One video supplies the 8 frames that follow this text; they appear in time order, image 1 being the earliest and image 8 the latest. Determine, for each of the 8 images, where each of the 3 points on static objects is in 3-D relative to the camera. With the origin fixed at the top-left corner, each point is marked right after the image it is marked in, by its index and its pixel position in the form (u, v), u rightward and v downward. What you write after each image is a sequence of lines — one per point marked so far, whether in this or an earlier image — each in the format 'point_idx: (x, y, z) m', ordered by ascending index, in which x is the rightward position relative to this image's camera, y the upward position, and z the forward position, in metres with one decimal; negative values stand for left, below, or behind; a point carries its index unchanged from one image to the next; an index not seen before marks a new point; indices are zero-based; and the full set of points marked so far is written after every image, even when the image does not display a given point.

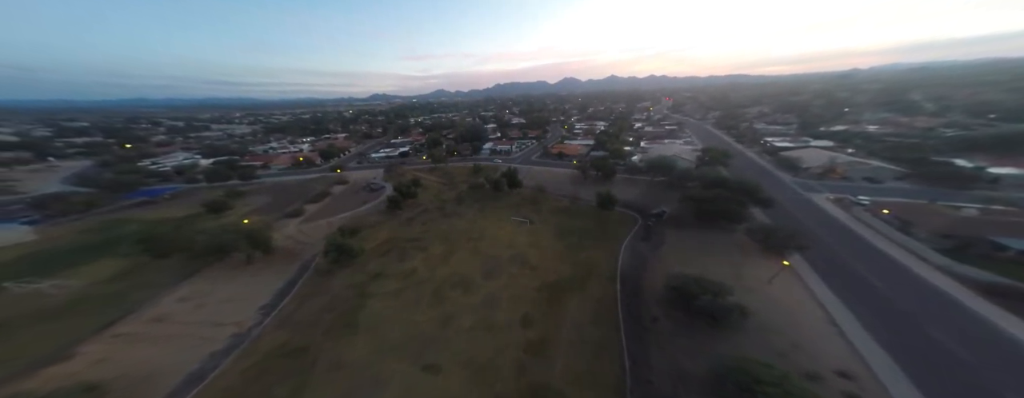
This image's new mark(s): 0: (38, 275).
0: (-19.5, -3.3, +9.7) m
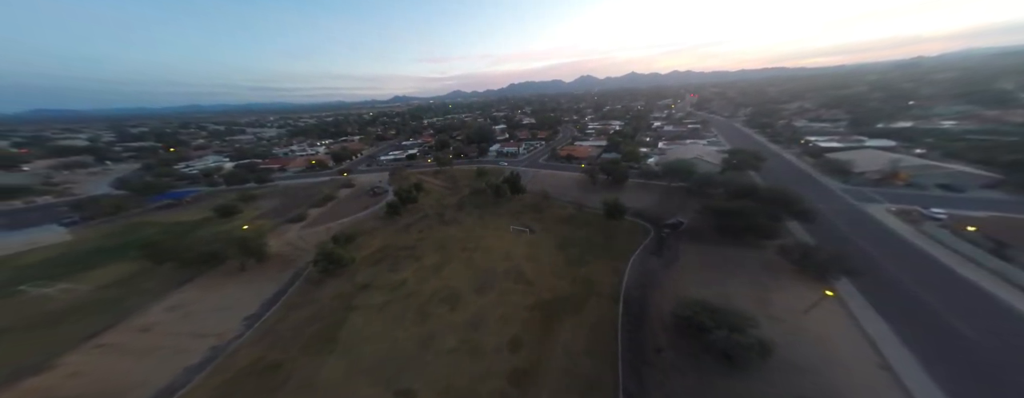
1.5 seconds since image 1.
0: (-20.1, -3.6, +10.5) m
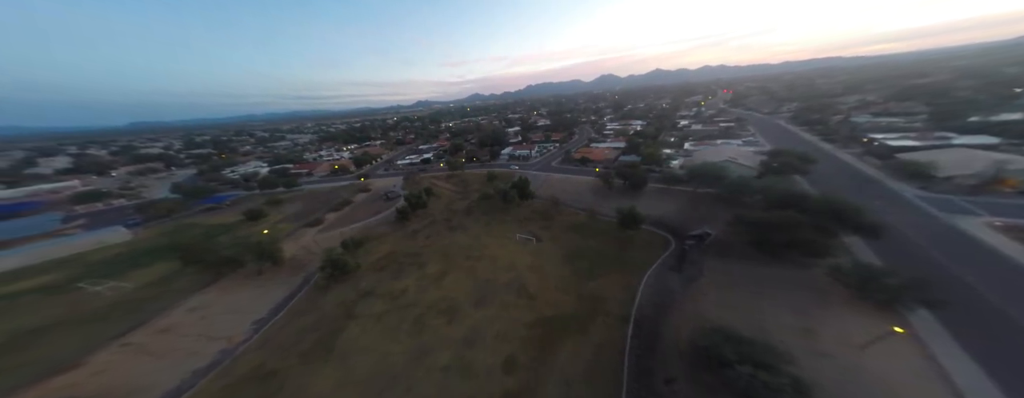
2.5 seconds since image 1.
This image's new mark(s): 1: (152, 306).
0: (-20.2, -4.0, +12.0) m
1: (-15.5, -4.8, +10.2) m
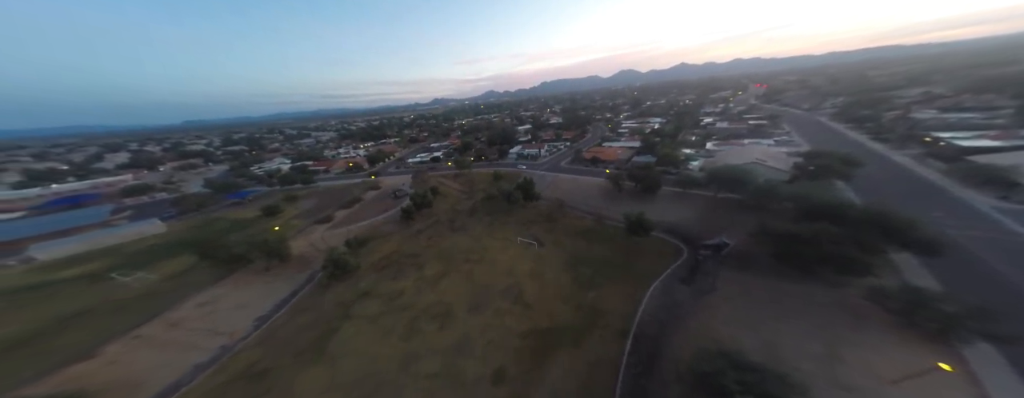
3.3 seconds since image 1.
0: (-20.3, -3.8, +13.0) m
1: (-15.8, -4.7, +11.0) m
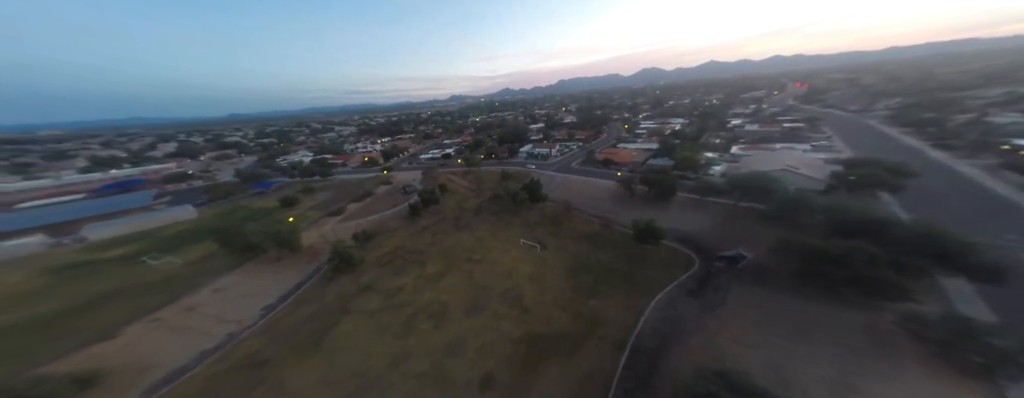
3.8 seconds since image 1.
0: (-20.3, -3.1, +14.1) m
1: (-15.9, -4.1, +11.8) m
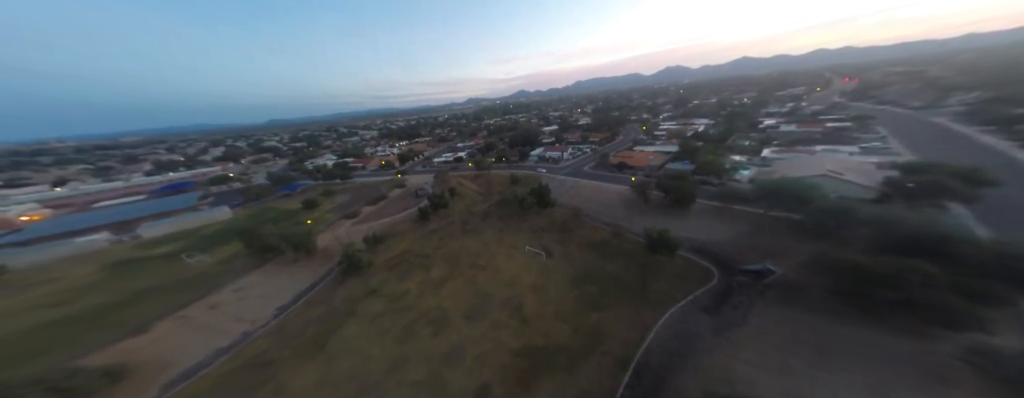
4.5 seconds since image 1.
0: (-20.0, -3.2, +15.5) m
1: (-15.8, -4.4, +12.8) m
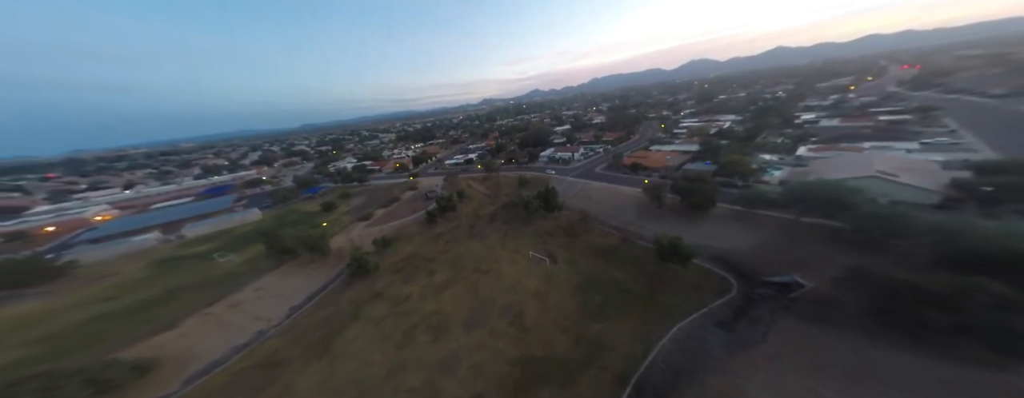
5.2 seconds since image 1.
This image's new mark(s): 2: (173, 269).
0: (-19.6, -3.5, +16.7) m
1: (-15.6, -4.6, +13.7) m
2: (-22.4, -4.6, +15.7) m
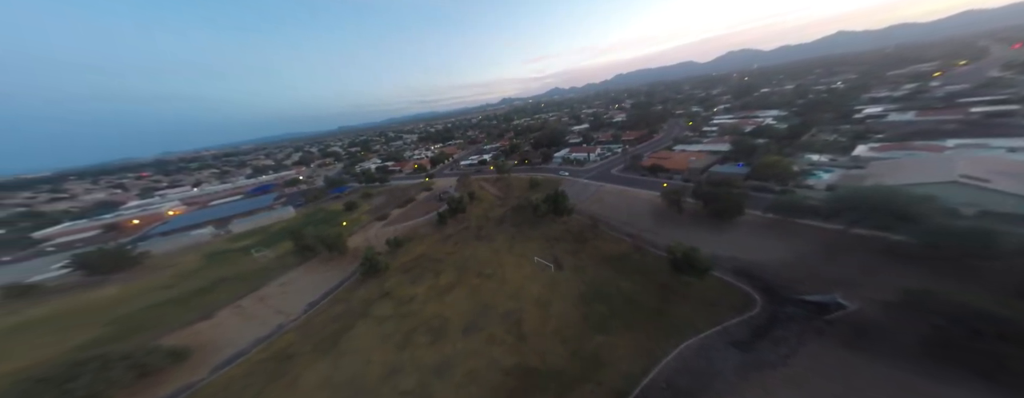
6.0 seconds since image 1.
0: (-18.9, -3.5, +18.3) m
1: (-15.3, -4.7, +15.0) m
2: (-21.9, -4.7, +17.6) m
